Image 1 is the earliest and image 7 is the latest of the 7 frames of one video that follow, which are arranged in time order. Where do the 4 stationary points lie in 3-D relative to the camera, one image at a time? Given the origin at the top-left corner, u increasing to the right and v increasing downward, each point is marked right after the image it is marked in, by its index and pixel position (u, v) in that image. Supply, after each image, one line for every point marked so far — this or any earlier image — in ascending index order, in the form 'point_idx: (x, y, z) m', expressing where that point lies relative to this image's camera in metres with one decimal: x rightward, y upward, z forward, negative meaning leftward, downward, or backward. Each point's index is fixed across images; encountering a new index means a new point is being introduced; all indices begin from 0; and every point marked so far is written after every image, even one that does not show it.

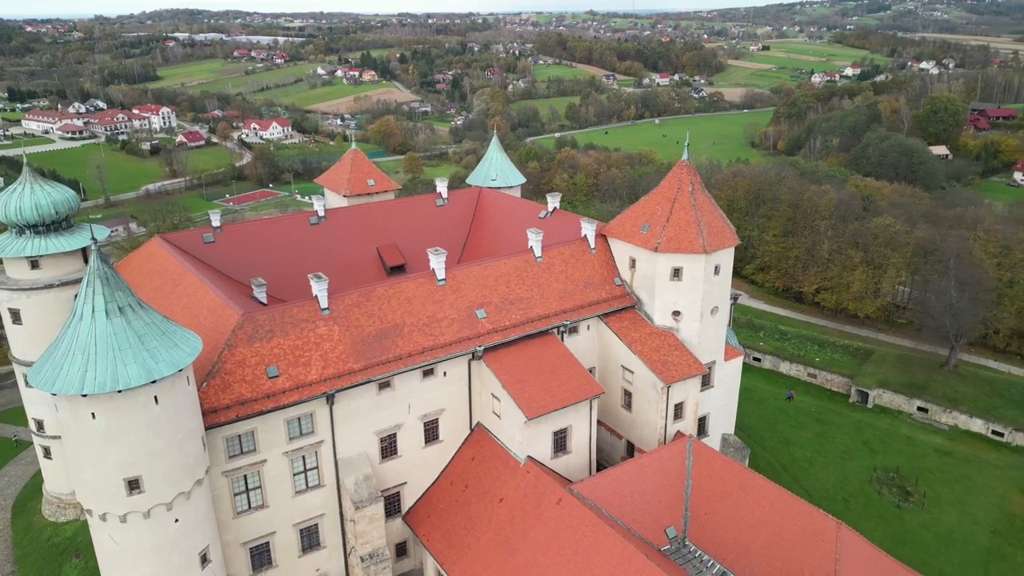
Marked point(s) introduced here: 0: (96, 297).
0: (-9.0, -0.2, +15.6) m
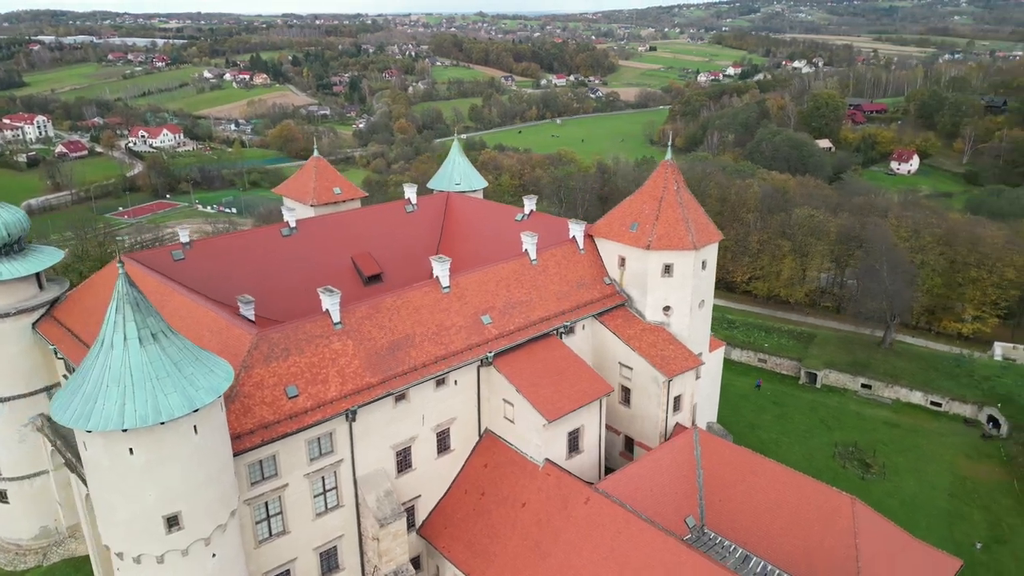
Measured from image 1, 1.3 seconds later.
0: (-7.7, -0.7, +14.5) m
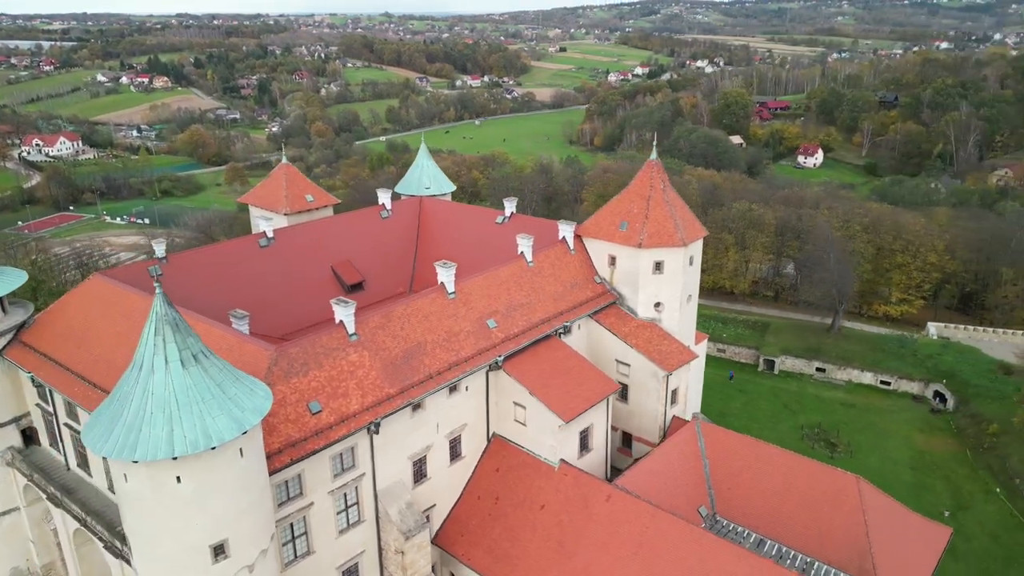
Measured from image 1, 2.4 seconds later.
0: (-6.6, -1.1, +13.7) m
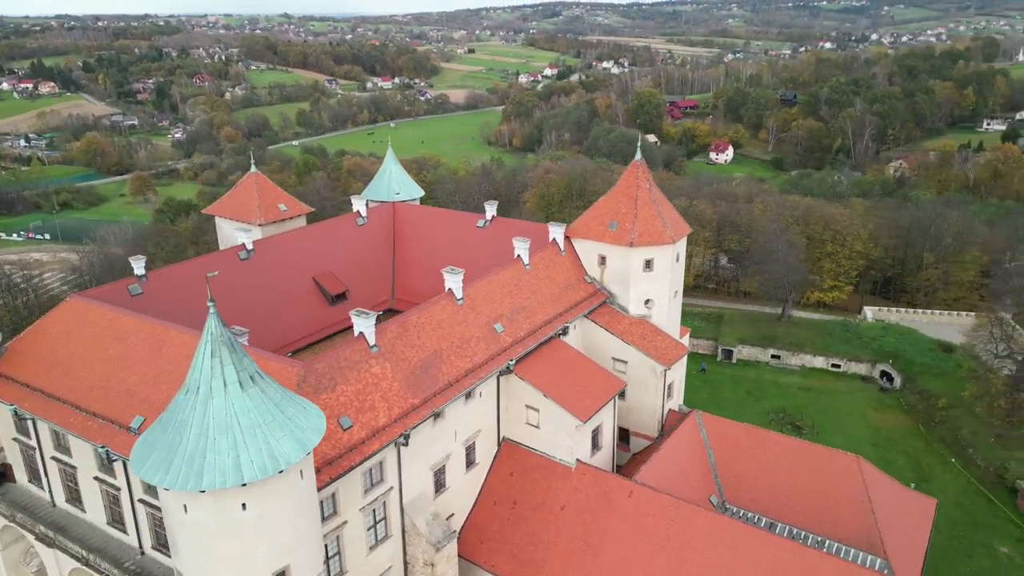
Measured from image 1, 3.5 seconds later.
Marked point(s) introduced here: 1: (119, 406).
0: (-5.2, -1.4, +13.1) m
1: (-10.3, -3.1, +19.0) m
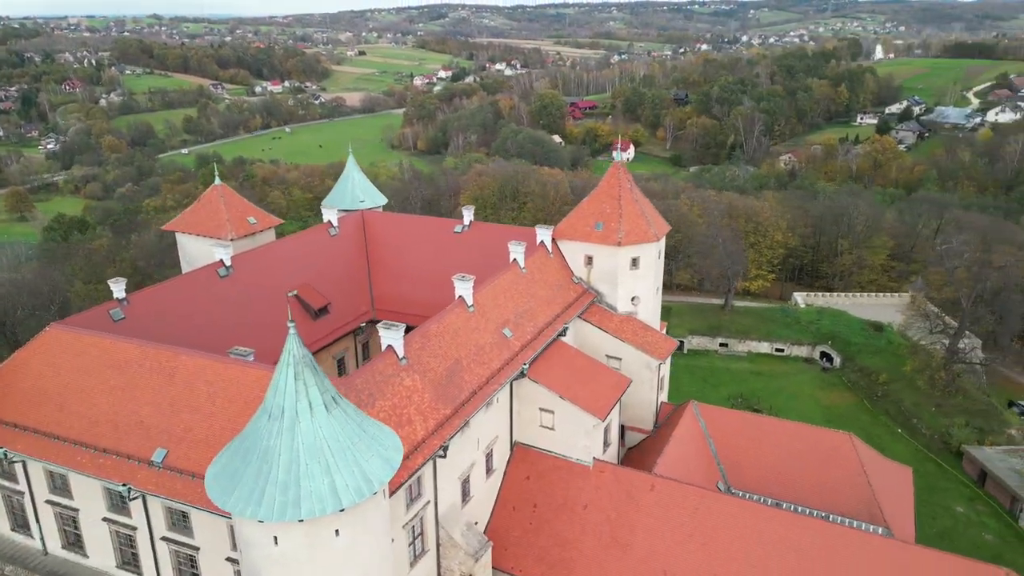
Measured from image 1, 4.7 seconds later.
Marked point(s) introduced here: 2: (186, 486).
0: (-3.5, -1.8, +12.6) m
1: (-9.3, -3.7, +17.7) m
2: (-7.5, -4.6, +16.7) m
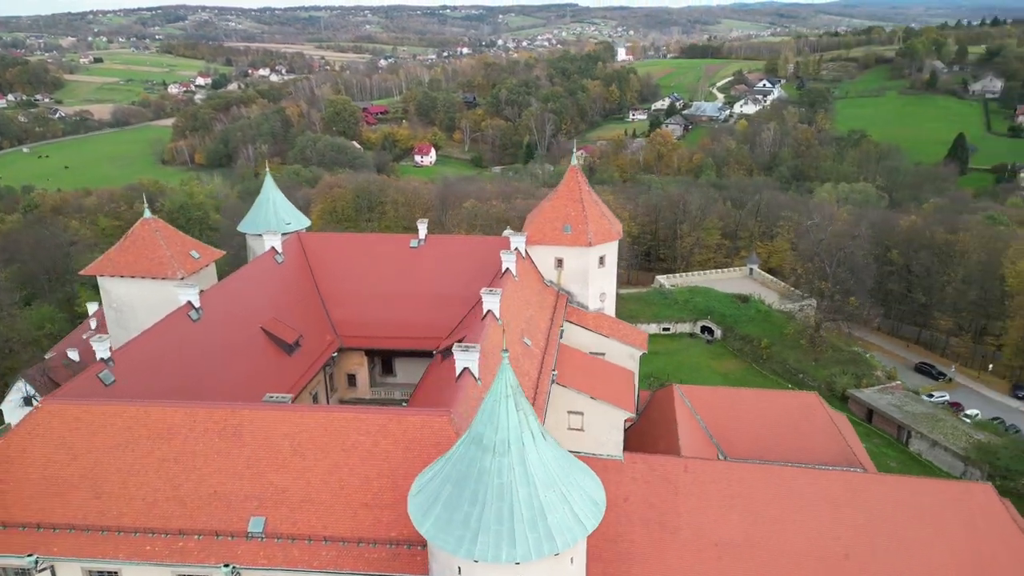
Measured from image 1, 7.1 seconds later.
0: (+0.3, -2.2, +12.2) m
1: (-6.4, -4.8, +15.5) m
2: (-4.3, -5.5, +15.0) m
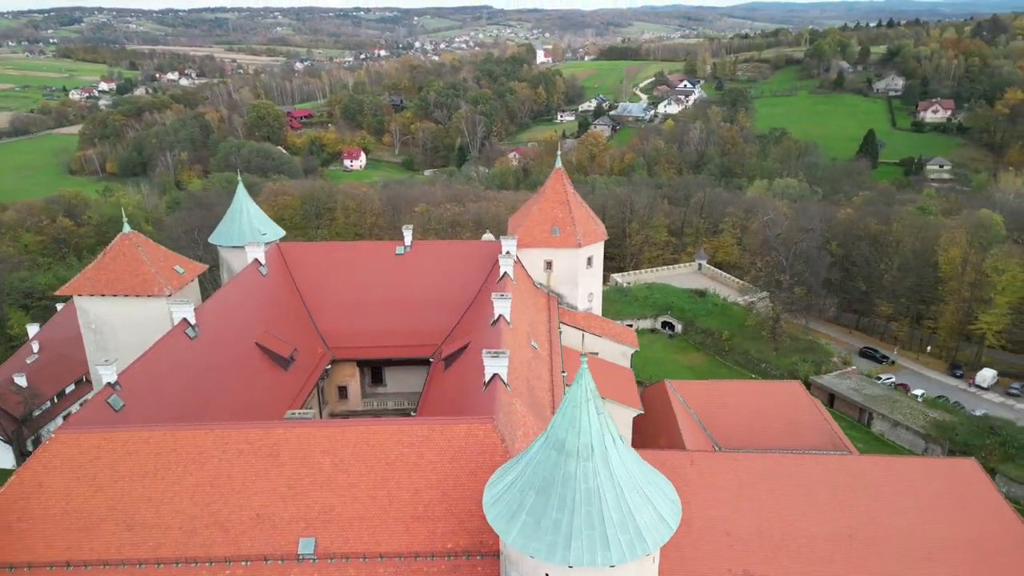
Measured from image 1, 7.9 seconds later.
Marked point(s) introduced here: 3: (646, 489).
0: (+1.7, -2.3, +12.3) m
1: (-5.2, -5.2, +14.9) m
2: (-3.1, -5.7, +14.7) m
3: (+2.3, -3.4, +12.5) m
